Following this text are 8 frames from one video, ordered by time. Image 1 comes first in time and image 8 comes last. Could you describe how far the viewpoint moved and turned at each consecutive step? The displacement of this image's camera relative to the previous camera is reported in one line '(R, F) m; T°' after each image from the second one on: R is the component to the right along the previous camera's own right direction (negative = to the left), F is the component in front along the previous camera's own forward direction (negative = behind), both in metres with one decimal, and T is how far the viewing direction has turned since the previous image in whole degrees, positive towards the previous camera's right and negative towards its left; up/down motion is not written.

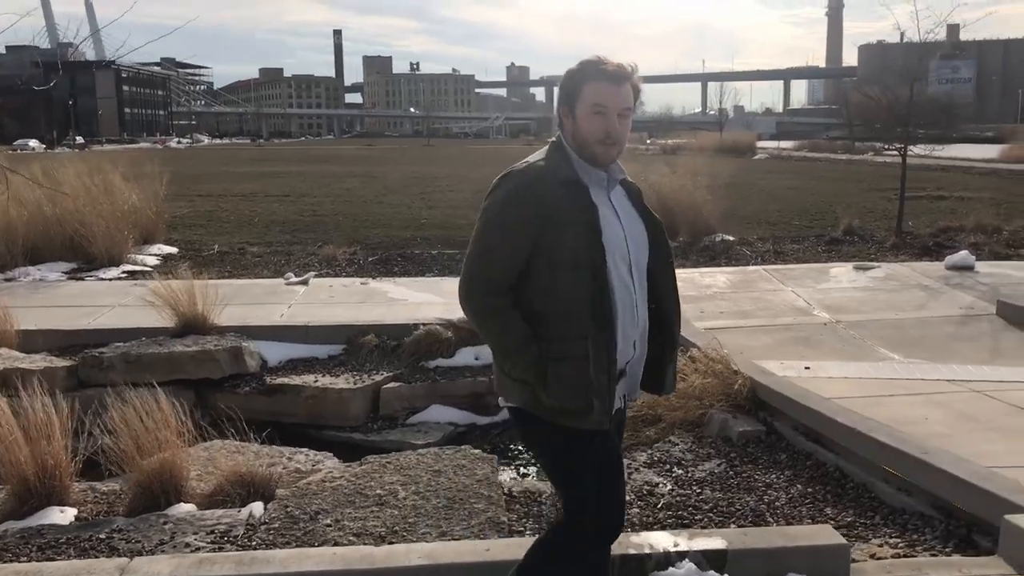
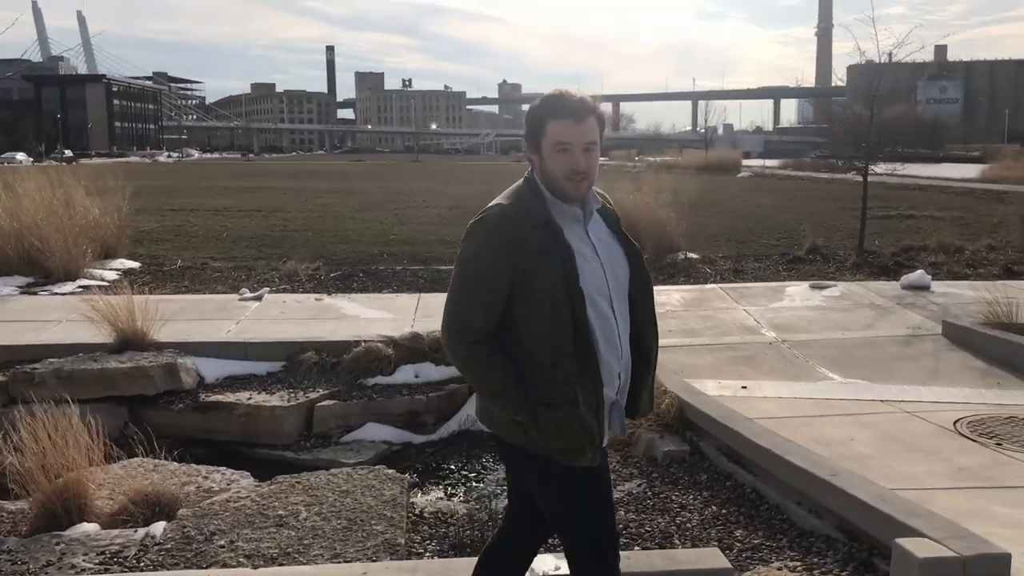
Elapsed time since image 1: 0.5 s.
(+0.3, 0.0) m; 0°
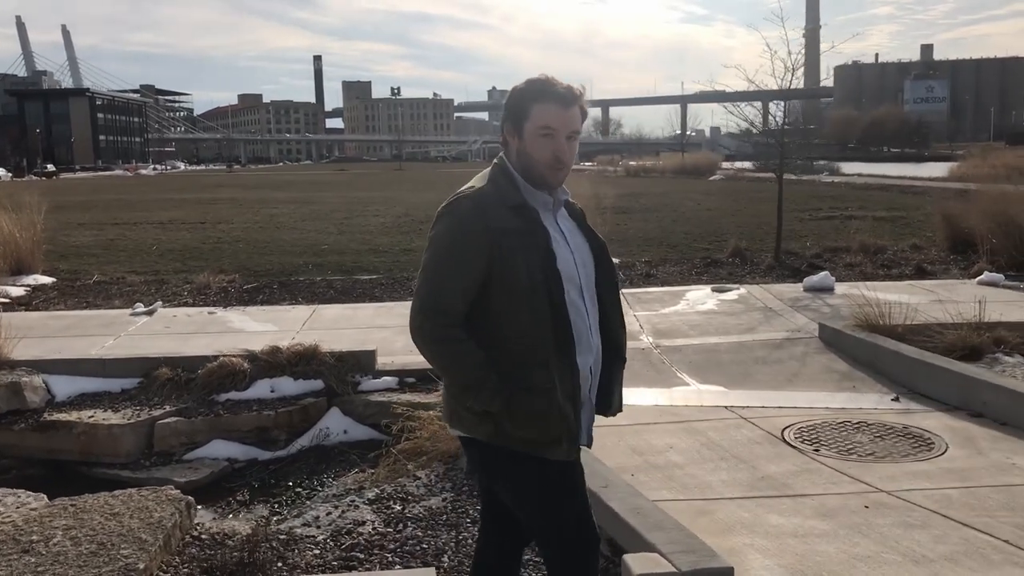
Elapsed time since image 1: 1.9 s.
(+0.9, +0.1) m; 0°
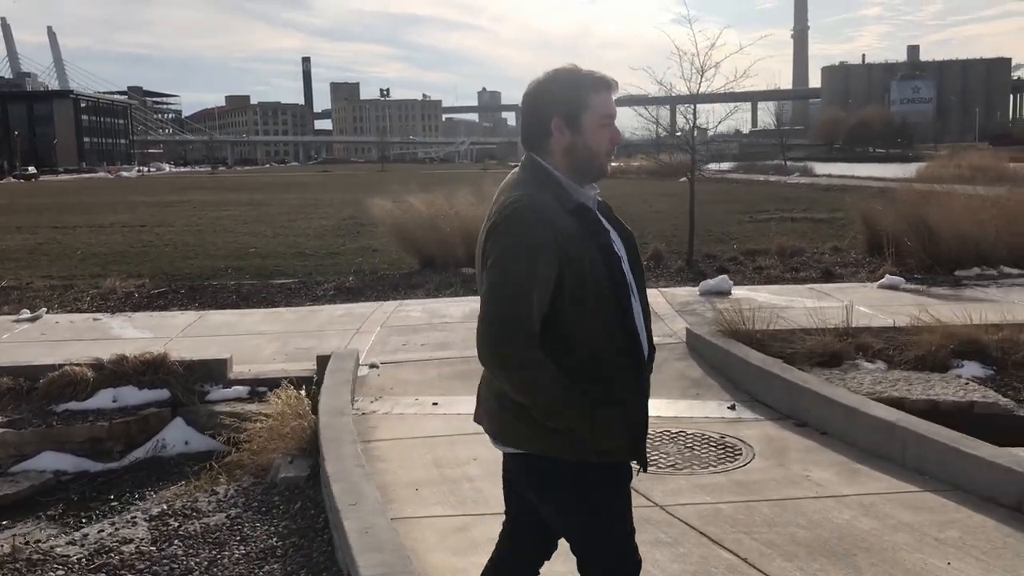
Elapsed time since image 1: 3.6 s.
(+0.9, +0.1) m; 0°
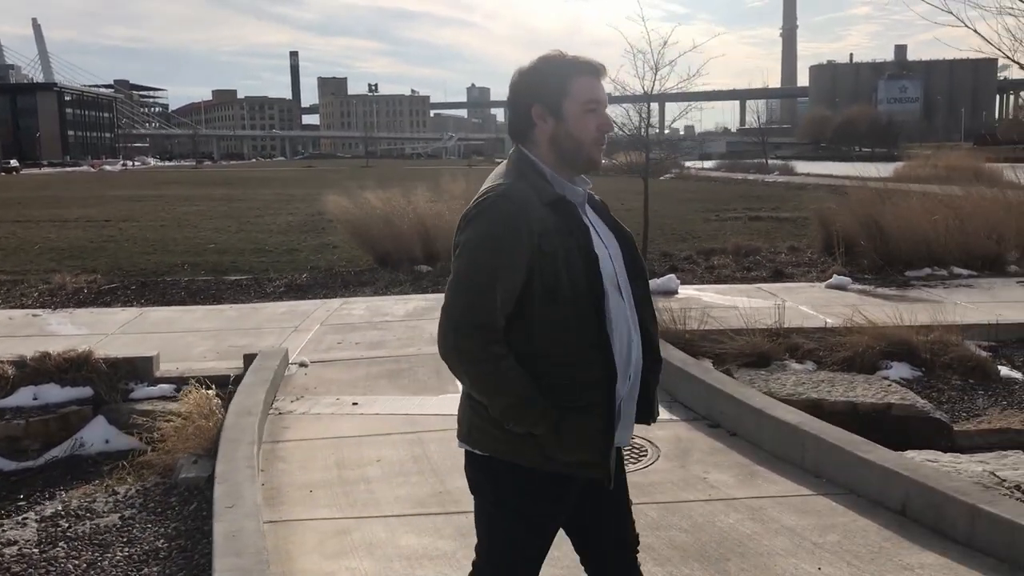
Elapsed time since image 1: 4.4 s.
(+0.4, 0.0) m; +1°
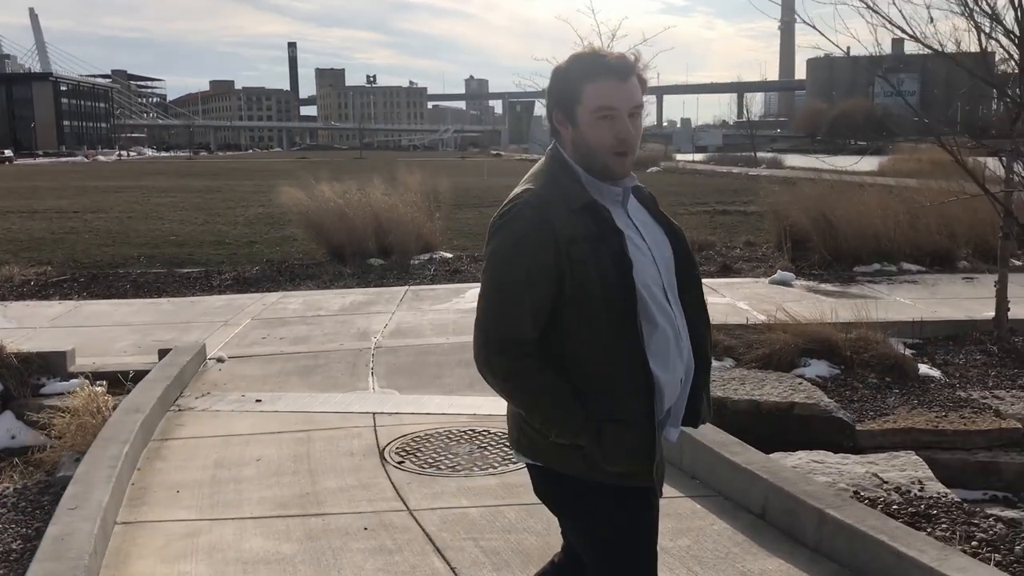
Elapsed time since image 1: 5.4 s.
(+0.5, +0.1) m; 0°
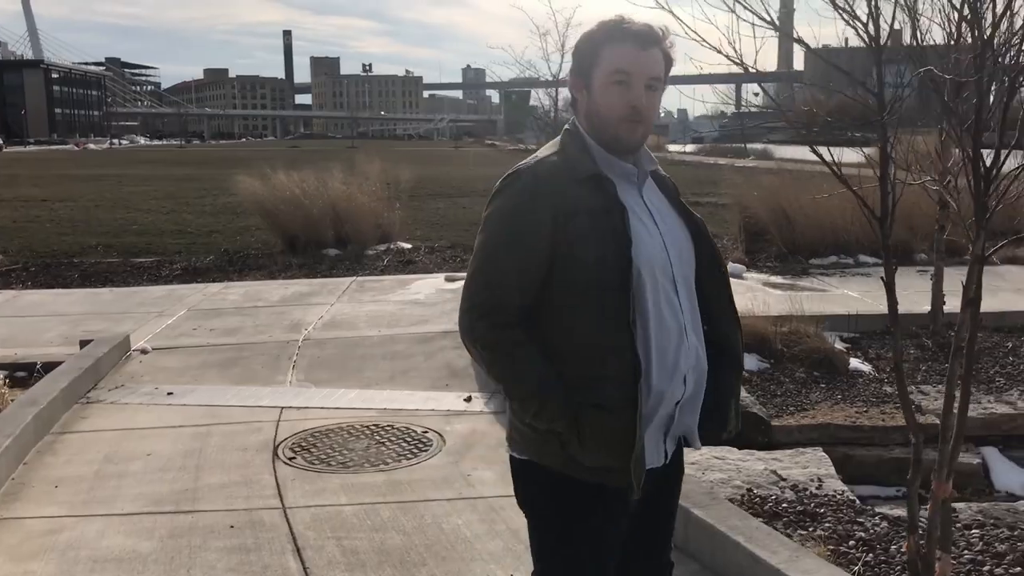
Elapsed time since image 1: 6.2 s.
(+0.5, +0.1) m; 0°
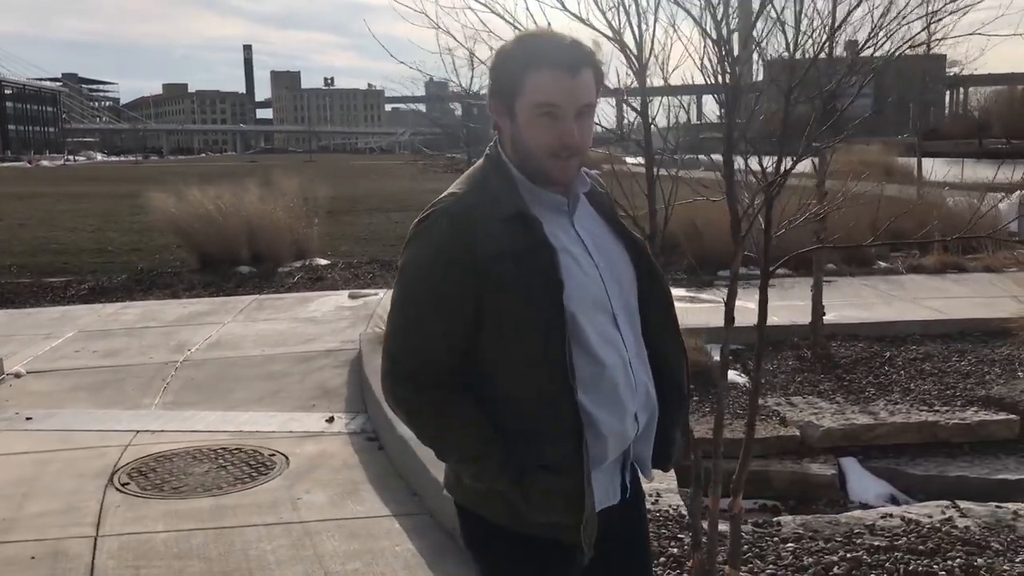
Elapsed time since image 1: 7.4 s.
(+0.6, 0.0) m; +2°
